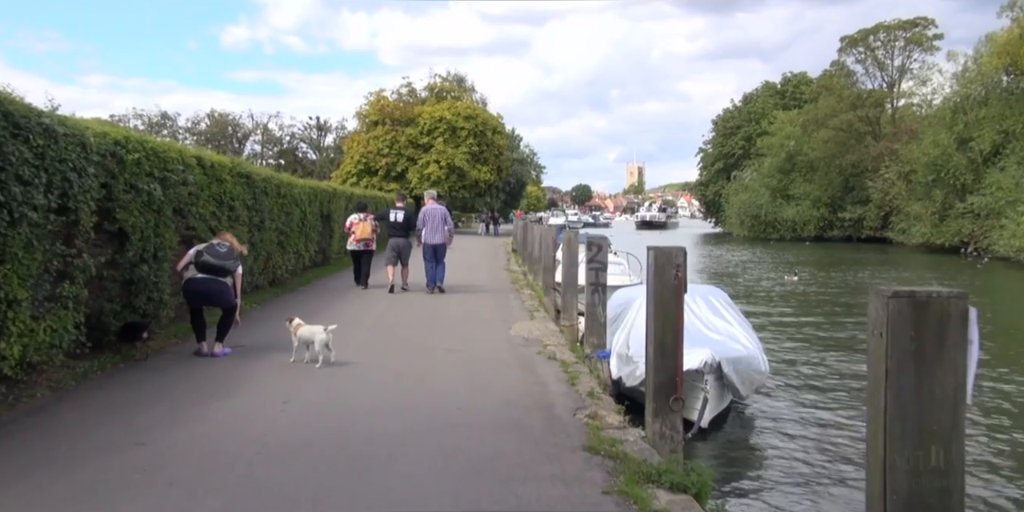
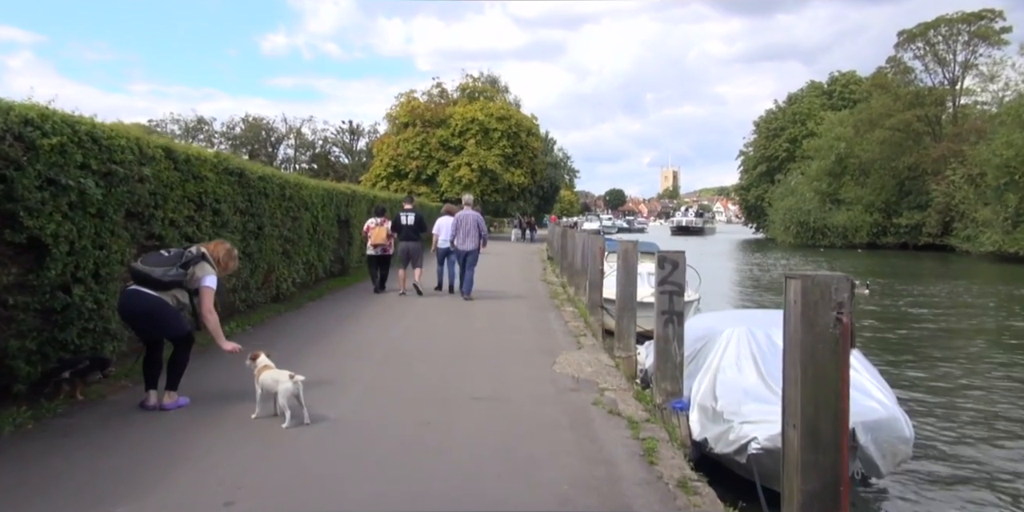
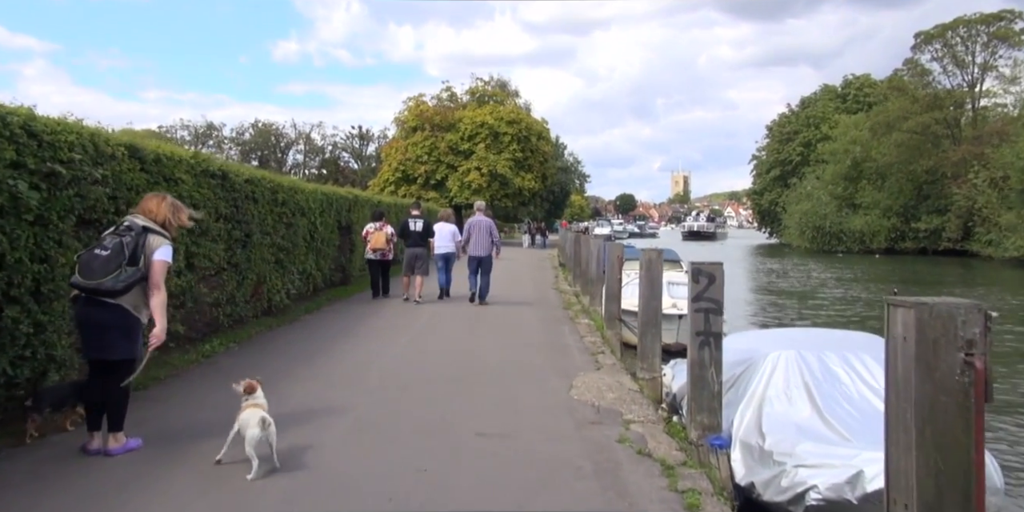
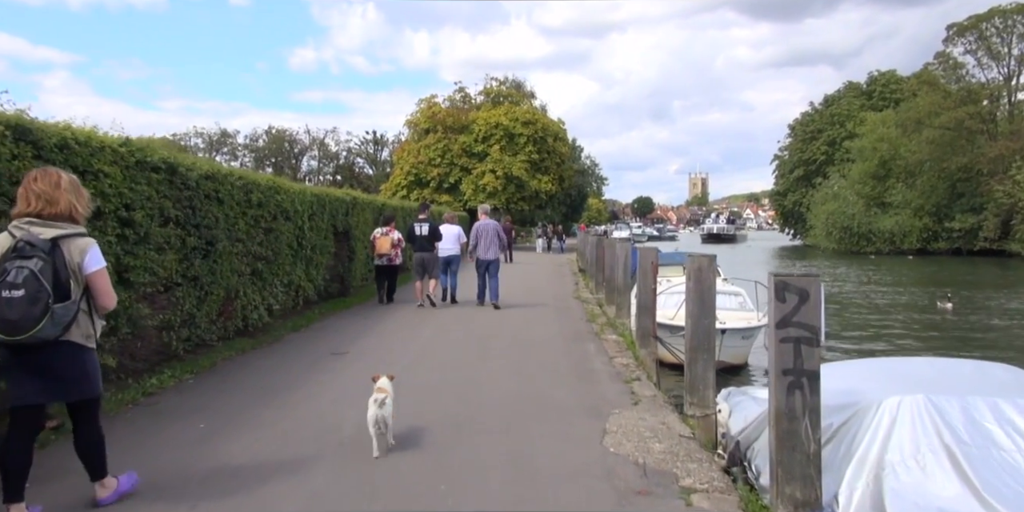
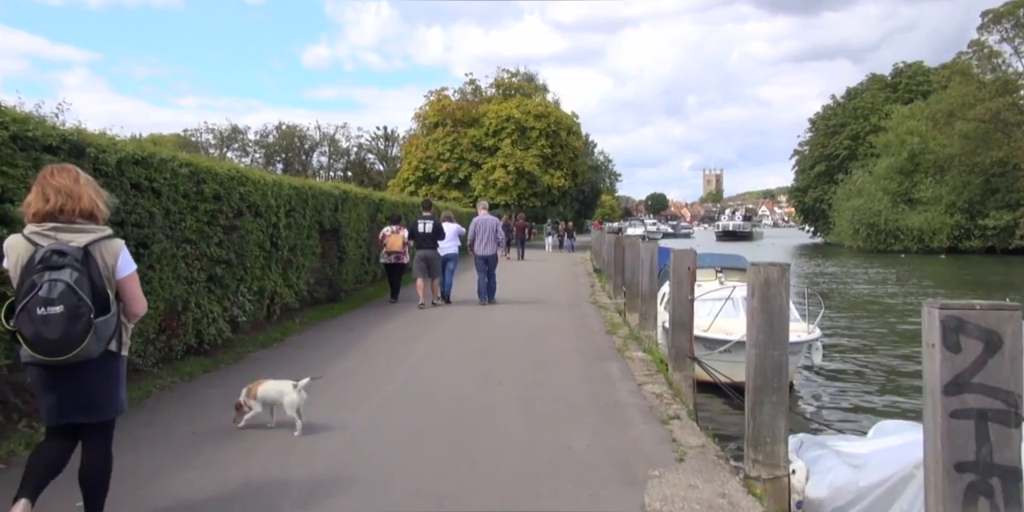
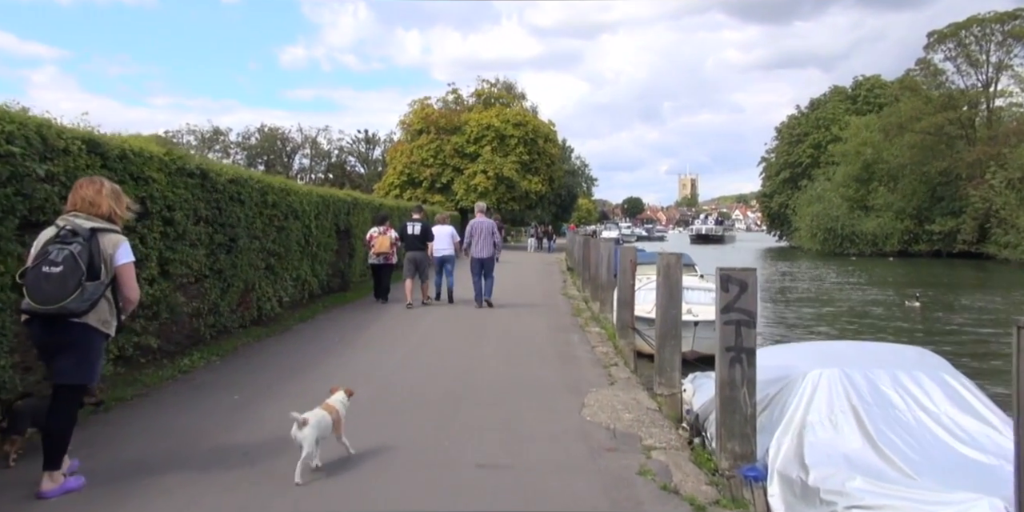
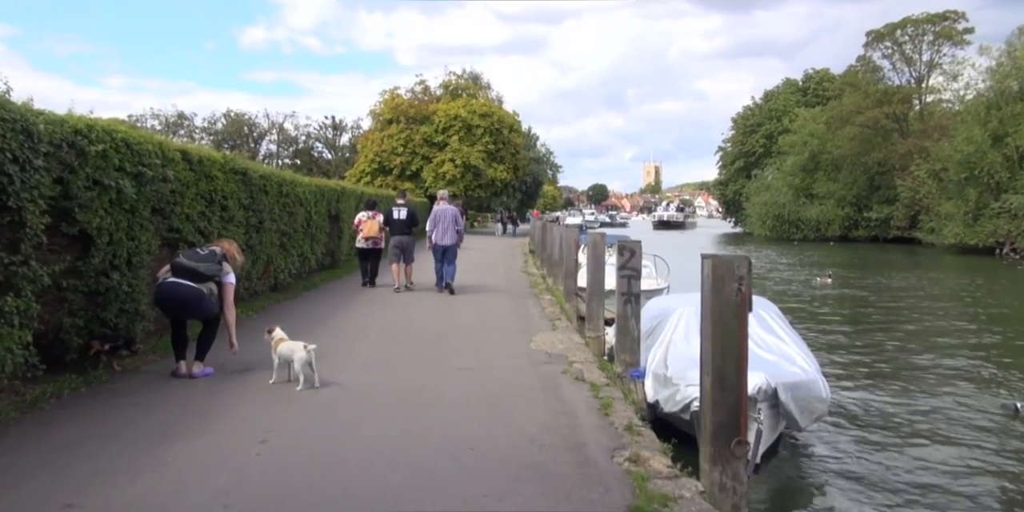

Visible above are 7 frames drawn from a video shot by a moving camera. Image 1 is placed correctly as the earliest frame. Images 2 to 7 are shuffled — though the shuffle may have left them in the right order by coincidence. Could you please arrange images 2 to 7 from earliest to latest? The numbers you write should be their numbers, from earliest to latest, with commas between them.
7, 2, 3, 6, 4, 5
